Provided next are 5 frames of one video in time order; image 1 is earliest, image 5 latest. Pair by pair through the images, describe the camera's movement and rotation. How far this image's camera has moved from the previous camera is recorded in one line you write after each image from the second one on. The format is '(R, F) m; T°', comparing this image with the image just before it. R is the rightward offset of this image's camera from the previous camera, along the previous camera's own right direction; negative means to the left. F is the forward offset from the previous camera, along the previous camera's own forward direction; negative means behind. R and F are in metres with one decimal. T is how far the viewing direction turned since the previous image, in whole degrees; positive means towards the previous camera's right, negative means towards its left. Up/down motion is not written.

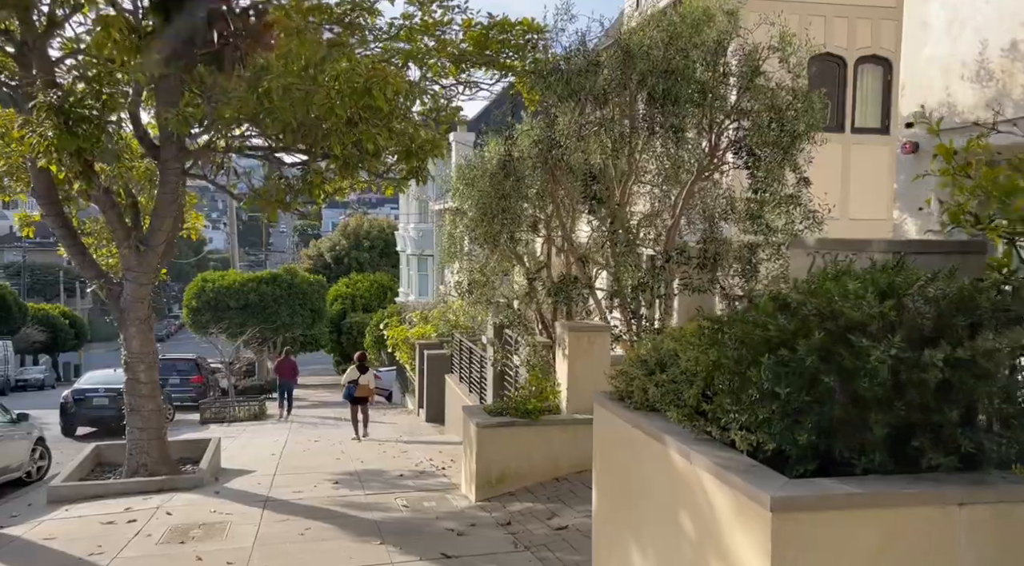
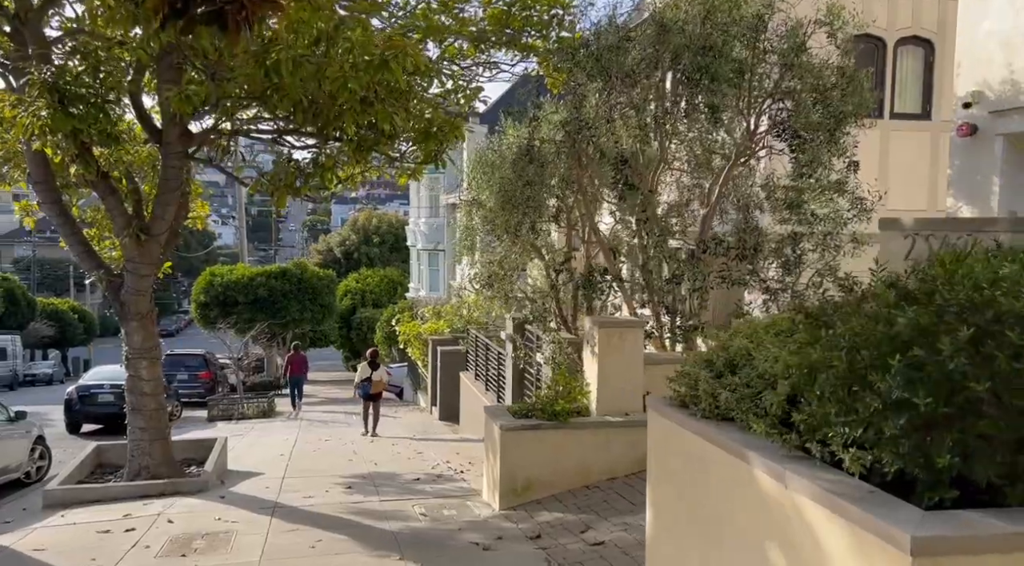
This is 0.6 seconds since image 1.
(-0.2, +0.6) m; -1°
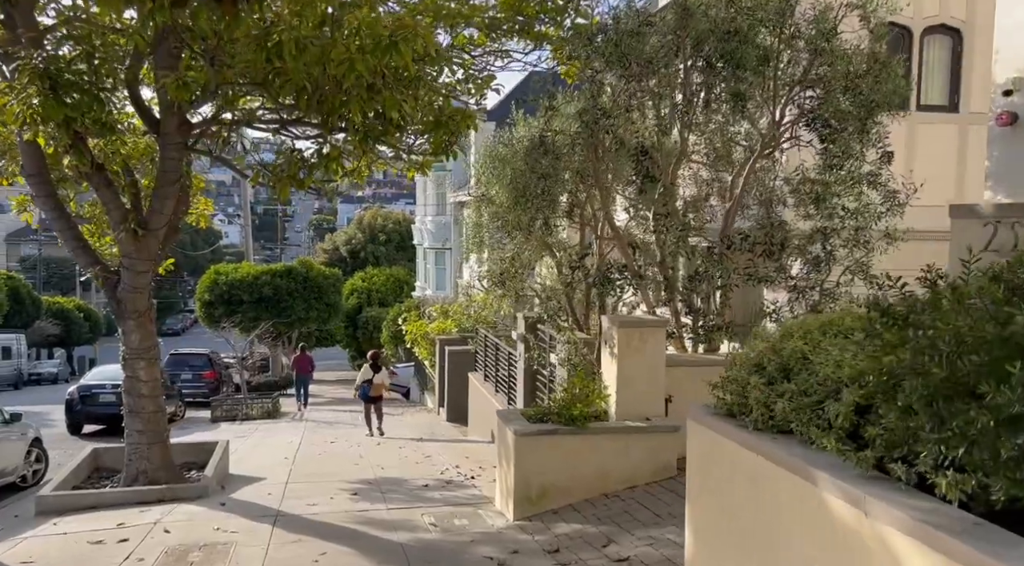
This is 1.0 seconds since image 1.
(-0.1, +0.4) m; 0°
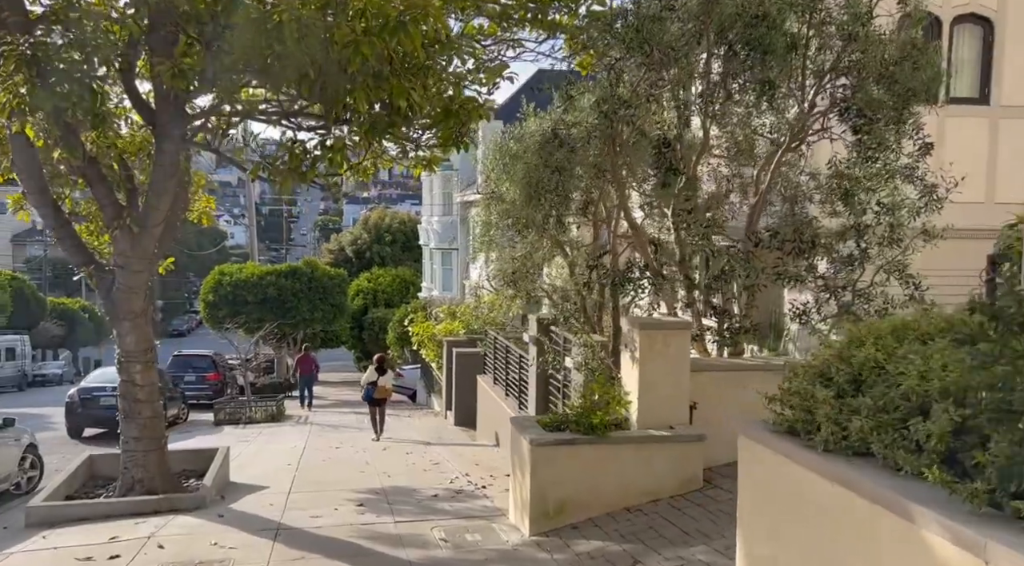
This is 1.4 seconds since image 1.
(-0.1, +0.4) m; 0°
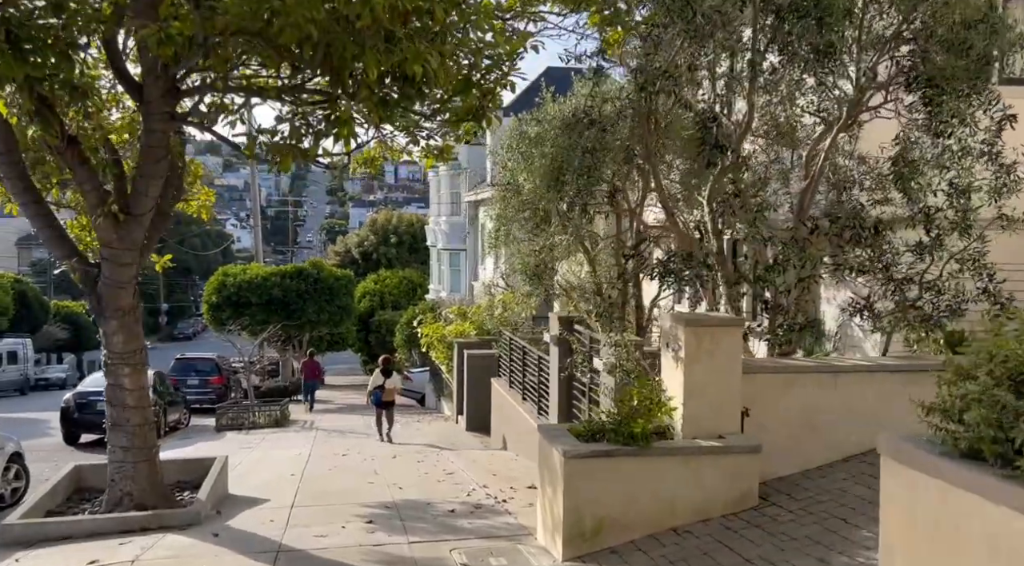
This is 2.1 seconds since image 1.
(-0.2, +0.8) m; 0°
